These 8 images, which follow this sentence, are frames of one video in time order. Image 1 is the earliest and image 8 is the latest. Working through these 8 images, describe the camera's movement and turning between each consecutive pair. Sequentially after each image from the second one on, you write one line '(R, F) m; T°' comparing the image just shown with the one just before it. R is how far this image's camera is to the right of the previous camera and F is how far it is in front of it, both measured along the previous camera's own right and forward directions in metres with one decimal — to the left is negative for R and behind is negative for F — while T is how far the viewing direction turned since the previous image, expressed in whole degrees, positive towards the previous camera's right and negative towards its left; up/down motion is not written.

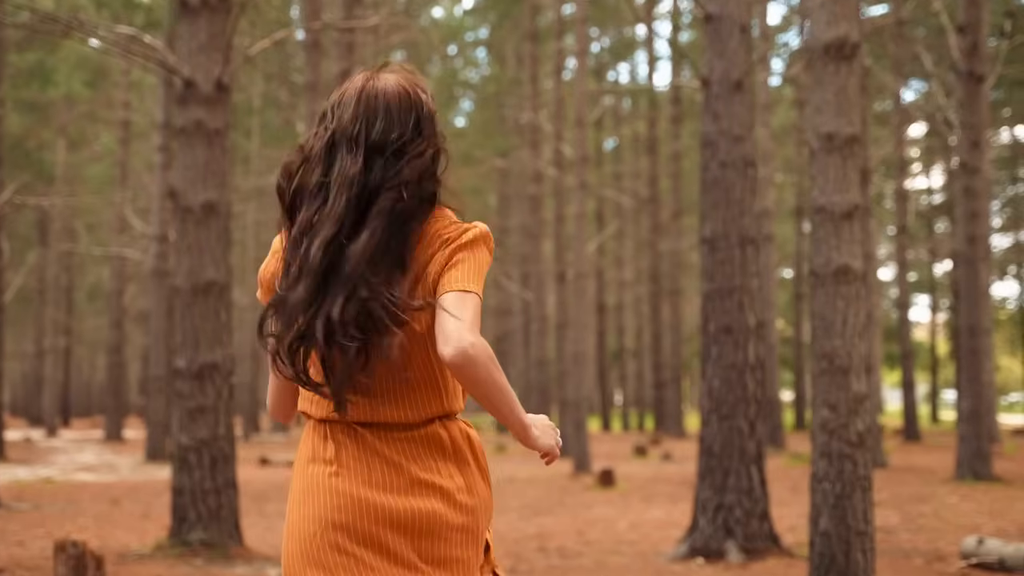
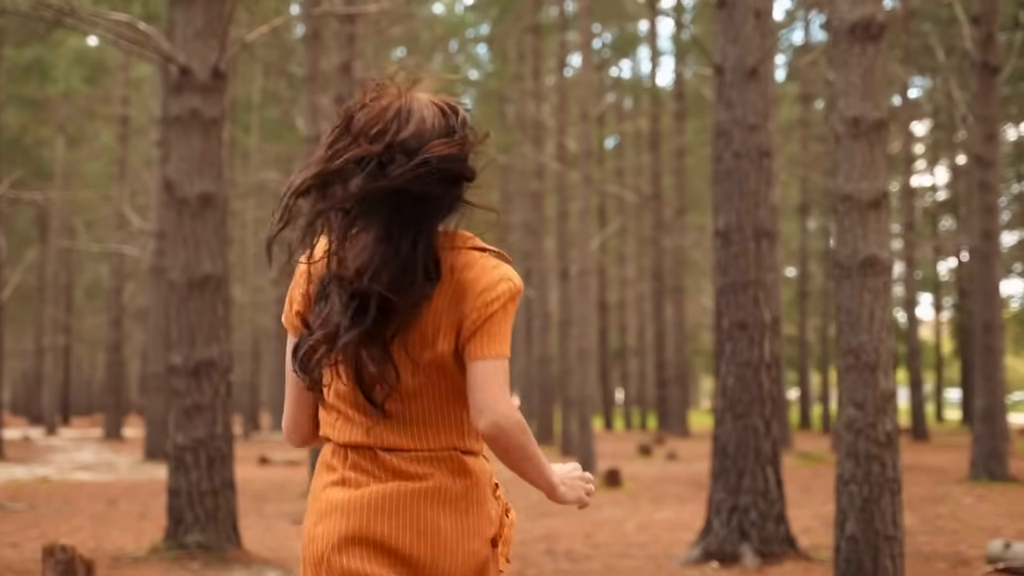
(0.0, +0.3) m; 0°
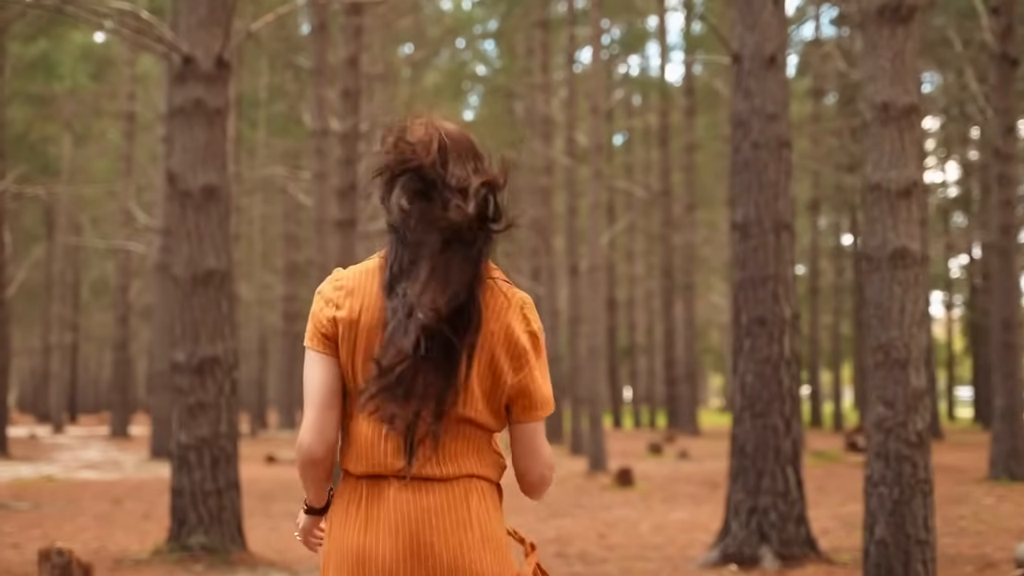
(0.0, +0.2) m; 0°
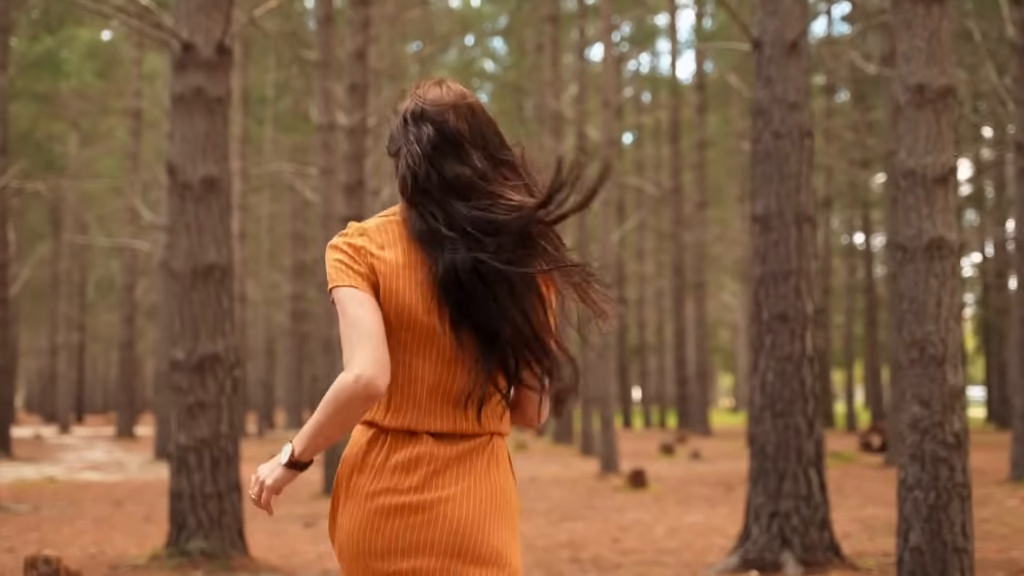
(0.0, +0.3) m; 0°
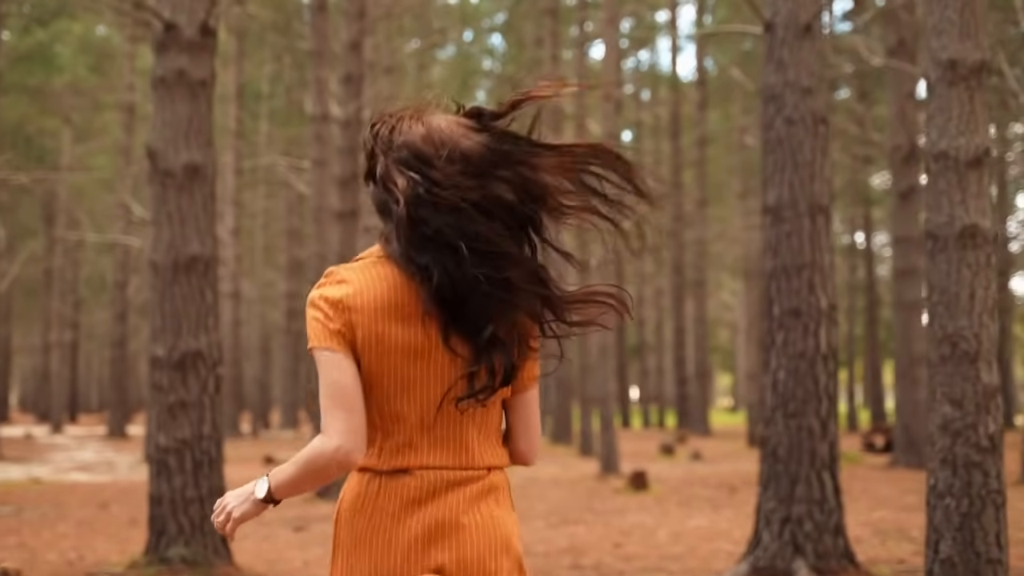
(0.0, +0.4) m; 0°
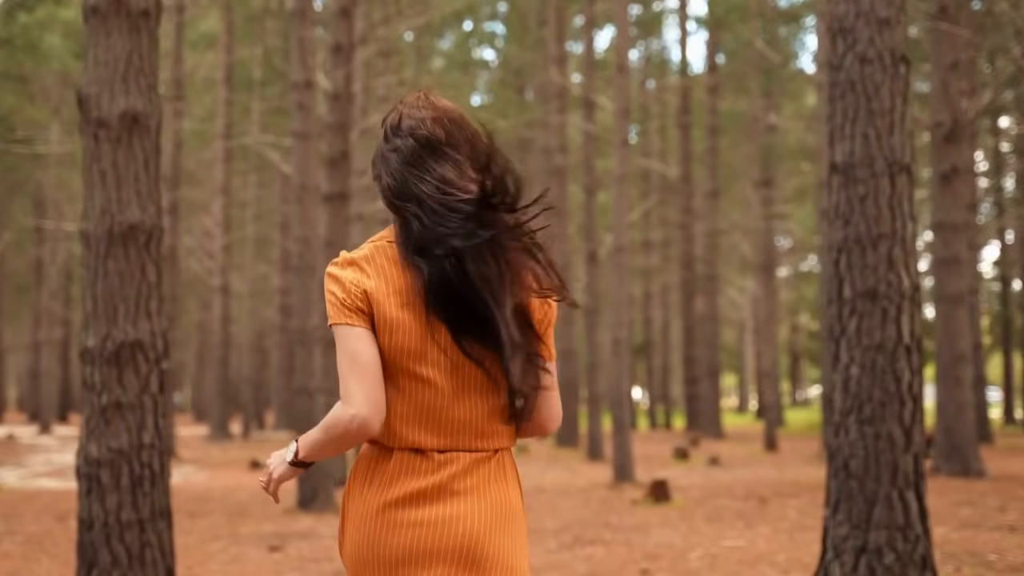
(-0.1, +1.4) m; 0°
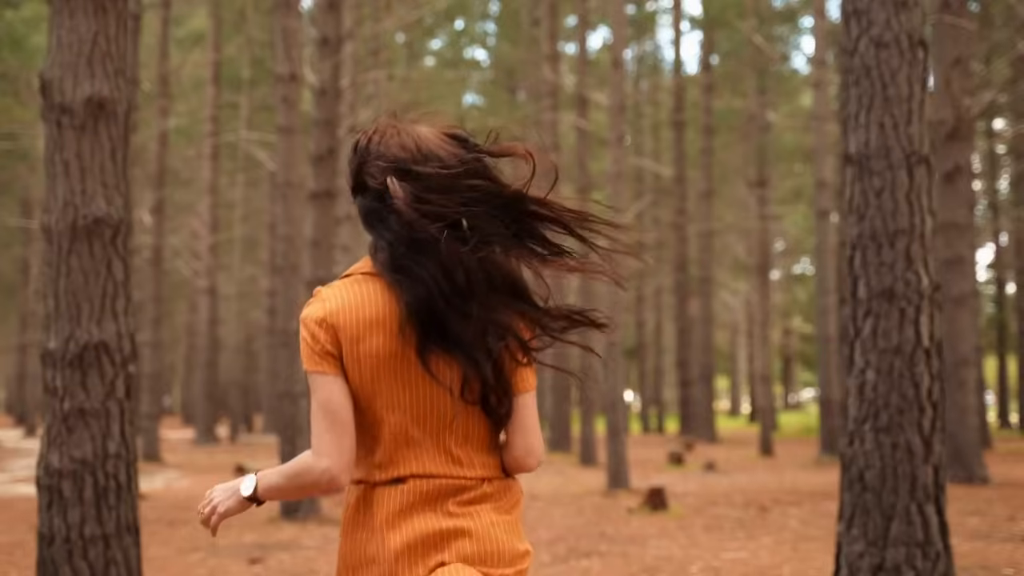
(0.0, +0.4) m; 0°
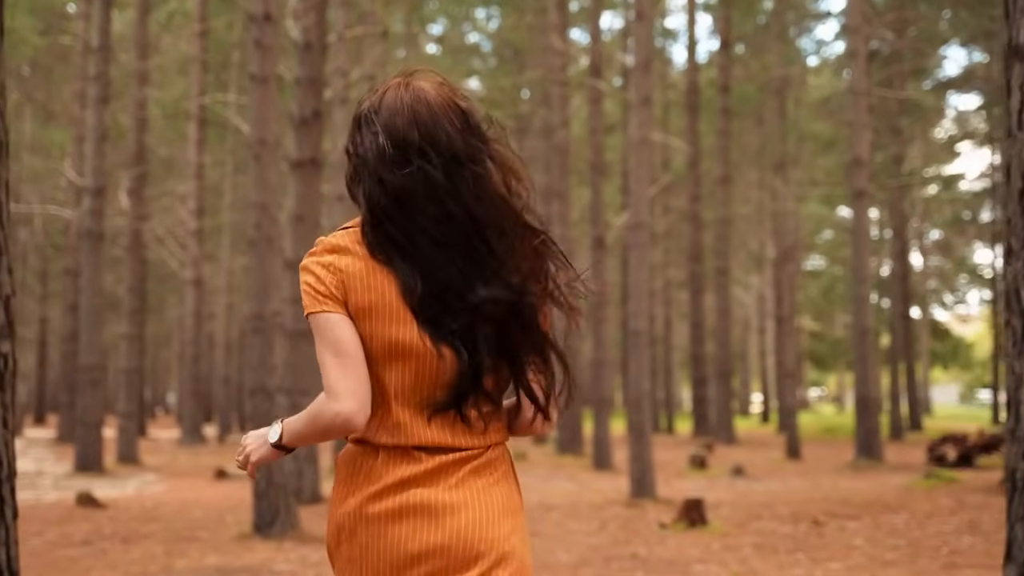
(-0.1, +1.7) m; 0°
